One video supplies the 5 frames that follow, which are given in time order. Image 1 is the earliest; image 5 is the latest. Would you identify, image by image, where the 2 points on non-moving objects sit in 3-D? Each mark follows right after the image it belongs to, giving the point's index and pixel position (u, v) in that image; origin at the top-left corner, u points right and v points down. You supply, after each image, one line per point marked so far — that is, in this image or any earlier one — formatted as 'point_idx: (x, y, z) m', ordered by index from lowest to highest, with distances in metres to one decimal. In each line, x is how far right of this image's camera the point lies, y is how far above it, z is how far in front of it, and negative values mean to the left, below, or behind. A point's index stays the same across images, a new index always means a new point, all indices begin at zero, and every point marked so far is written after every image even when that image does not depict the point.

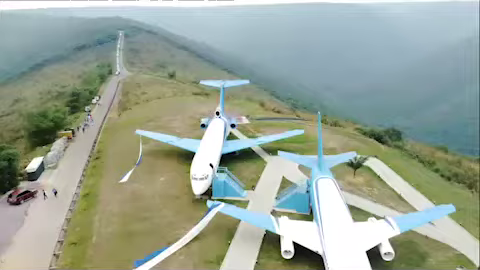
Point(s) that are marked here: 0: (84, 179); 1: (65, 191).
0: (-7.9, -2.0, +18.6) m
1: (-8.4, -2.5, +17.4) m
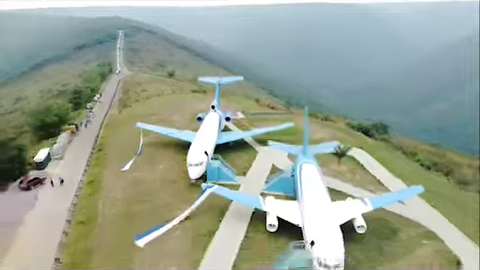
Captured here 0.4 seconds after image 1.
0: (-8.2, -1.6, +19.8) m
1: (-8.6, -2.2, +18.6) m
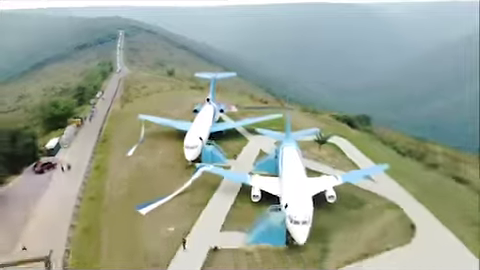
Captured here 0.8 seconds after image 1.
0: (-8.6, -1.1, +21.6) m
1: (-9.0, -1.6, +20.4) m
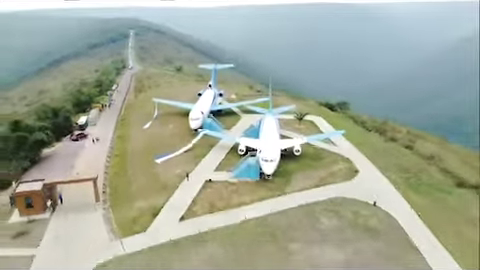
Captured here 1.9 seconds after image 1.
0: (-8.9, +0.3, +26.1) m
1: (-9.3, -0.2, +24.9) m
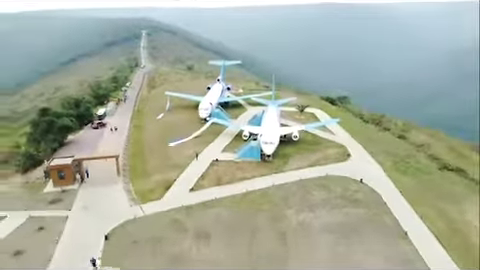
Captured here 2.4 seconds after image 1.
0: (-8.4, +1.1, +28.2) m
1: (-8.9, +0.5, +27.1) m
